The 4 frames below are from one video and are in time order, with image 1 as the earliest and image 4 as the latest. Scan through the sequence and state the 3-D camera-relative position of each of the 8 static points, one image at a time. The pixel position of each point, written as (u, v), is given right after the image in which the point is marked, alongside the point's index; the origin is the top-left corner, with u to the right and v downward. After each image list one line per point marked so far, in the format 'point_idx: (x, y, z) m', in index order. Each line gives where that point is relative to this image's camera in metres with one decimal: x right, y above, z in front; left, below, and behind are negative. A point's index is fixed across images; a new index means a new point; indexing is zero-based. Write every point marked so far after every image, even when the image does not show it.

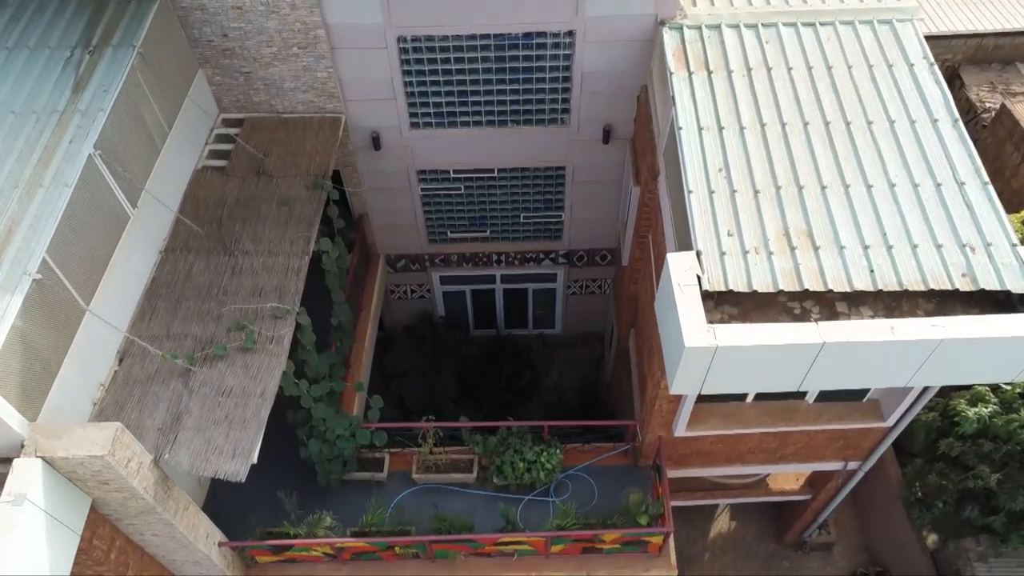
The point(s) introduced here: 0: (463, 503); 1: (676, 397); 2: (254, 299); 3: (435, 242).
0: (-0.6, -2.5, +9.8) m
1: (+1.7, -1.1, +8.5) m
2: (-2.5, -0.1, +8.2) m
3: (-1.2, +0.7, +12.4) m
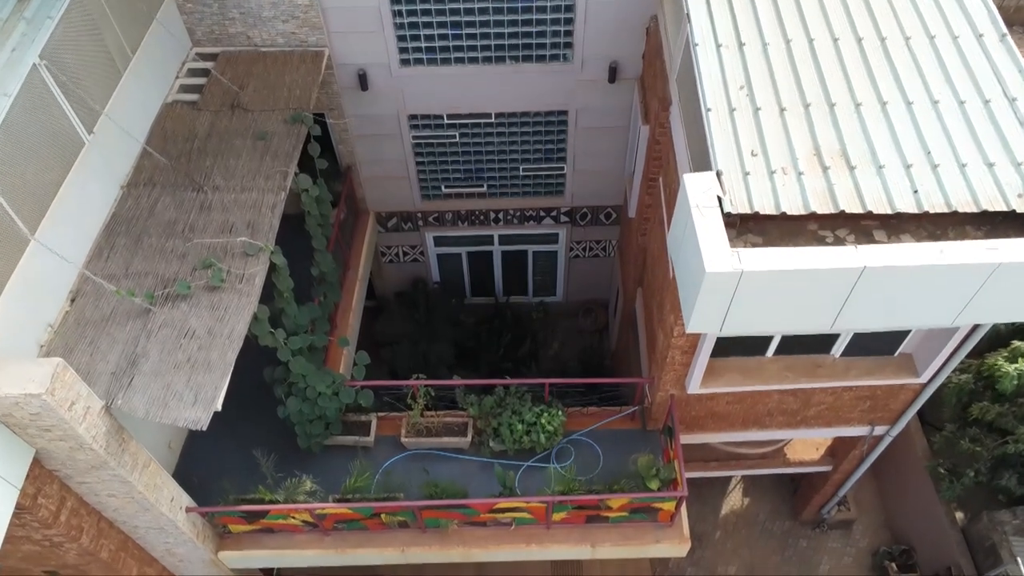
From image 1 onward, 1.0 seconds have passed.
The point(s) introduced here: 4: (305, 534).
0: (-0.6, -2.0, +9.0) m
1: (+1.6, -0.5, +7.7) m
2: (-2.5, +0.5, +7.4) m
3: (-1.2, +1.2, +11.6) m
4: (-2.1, -2.5, +8.7) m
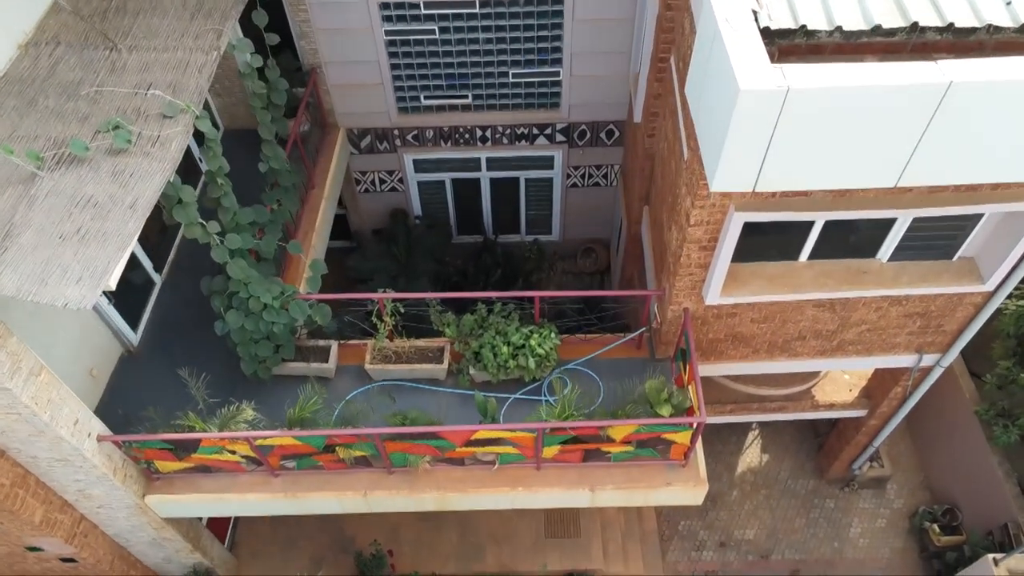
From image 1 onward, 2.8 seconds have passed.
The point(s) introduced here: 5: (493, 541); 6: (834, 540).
0: (-0.7, -1.0, +7.6) m
1: (+1.5, +0.4, +6.4) m
2: (-2.7, +1.4, +6.0) m
3: (-1.3, +2.2, +10.2) m
4: (-2.3, -1.6, +7.3) m
5: (-0.2, -2.9, +9.7) m
6: (+3.9, -3.0, +10.1) m
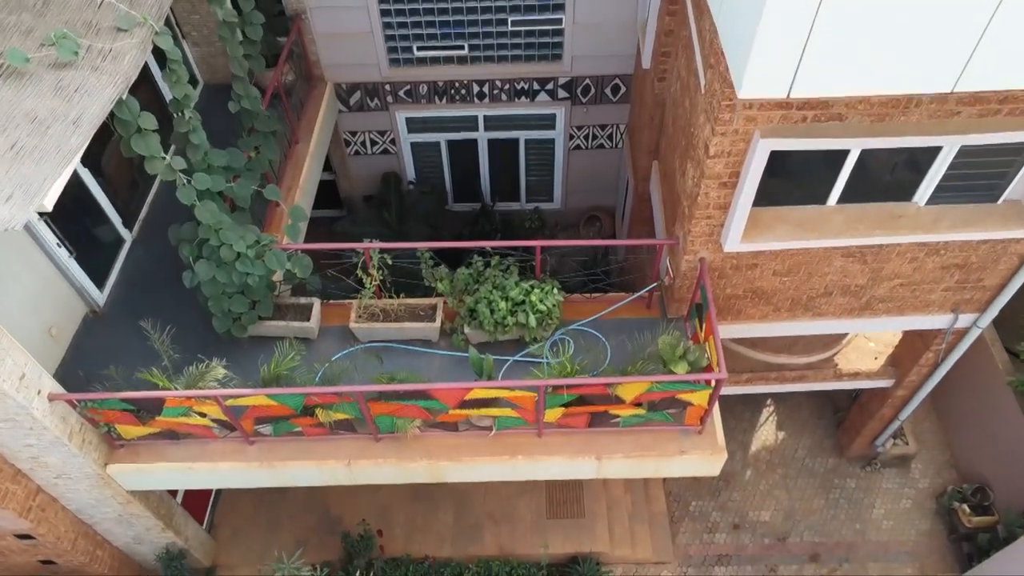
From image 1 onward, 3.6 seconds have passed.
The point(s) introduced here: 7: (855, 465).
0: (-0.8, -0.6, +6.9) m
1: (+1.5, +0.8, +5.7) m
2: (-2.7, +1.8, +5.4) m
3: (-1.3, +2.6, +9.6) m
4: (-2.3, -1.2, +6.6) m
5: (-0.2, -2.5, +9.0) m
6: (+3.9, -2.6, +9.5) m
7: (+4.0, -2.1, +9.9) m
